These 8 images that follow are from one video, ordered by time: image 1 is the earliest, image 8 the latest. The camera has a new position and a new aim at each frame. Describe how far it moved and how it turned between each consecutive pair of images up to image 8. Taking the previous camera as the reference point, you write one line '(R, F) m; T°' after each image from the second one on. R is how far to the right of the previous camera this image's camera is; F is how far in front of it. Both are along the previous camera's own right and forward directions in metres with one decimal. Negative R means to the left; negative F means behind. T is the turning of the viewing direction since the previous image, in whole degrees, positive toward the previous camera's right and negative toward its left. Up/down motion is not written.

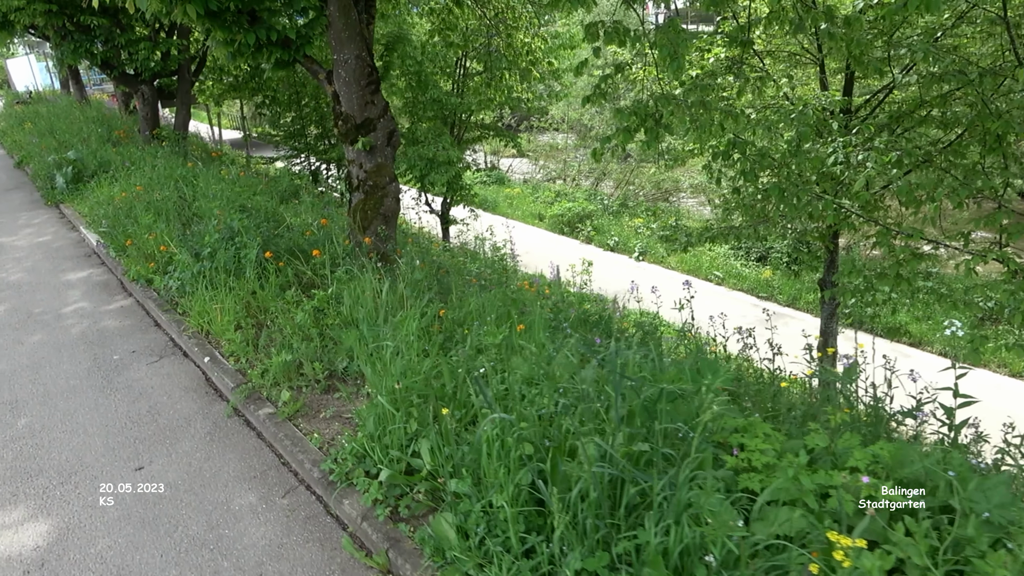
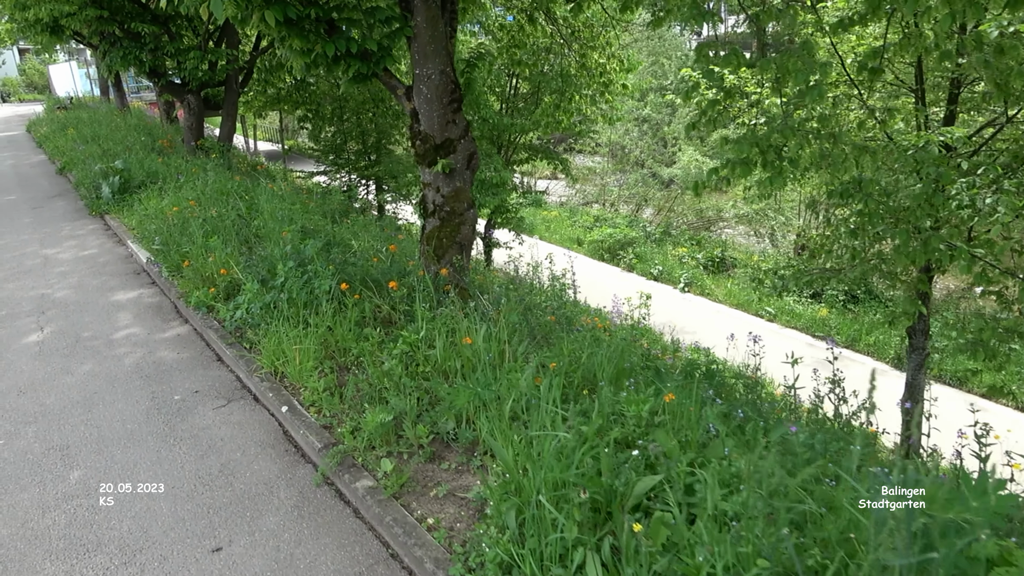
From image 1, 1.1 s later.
(-0.5, +0.5) m; -2°
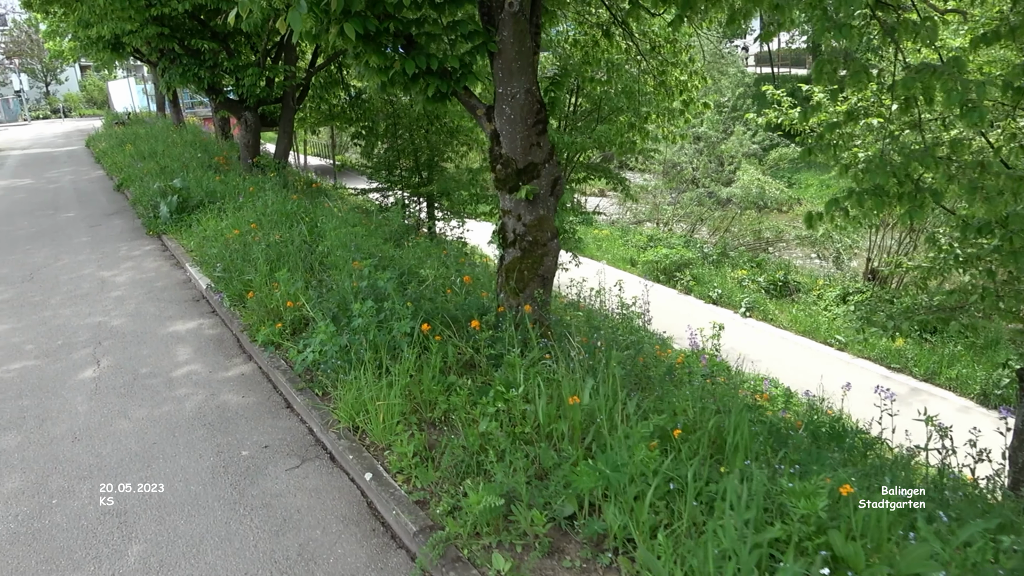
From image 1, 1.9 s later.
(-0.3, +0.4) m; -3°
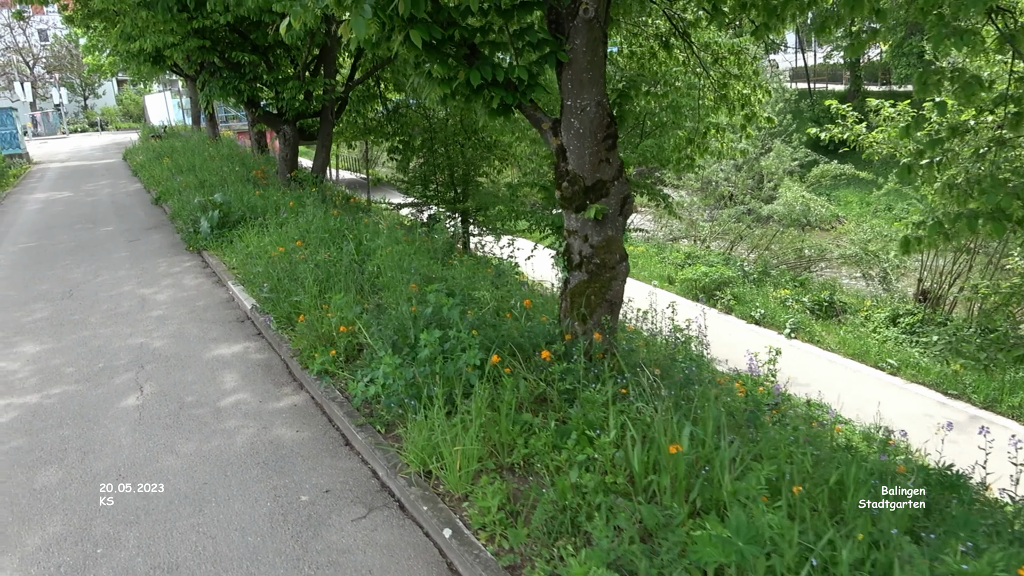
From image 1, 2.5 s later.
(-0.2, +0.3) m; -2°
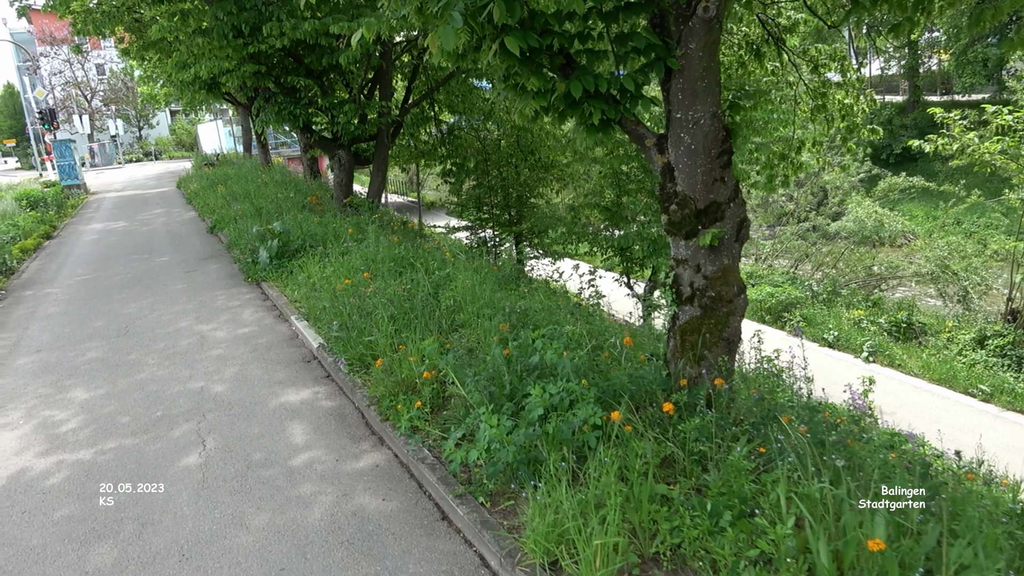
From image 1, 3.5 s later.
(-0.3, +0.5) m; -3°
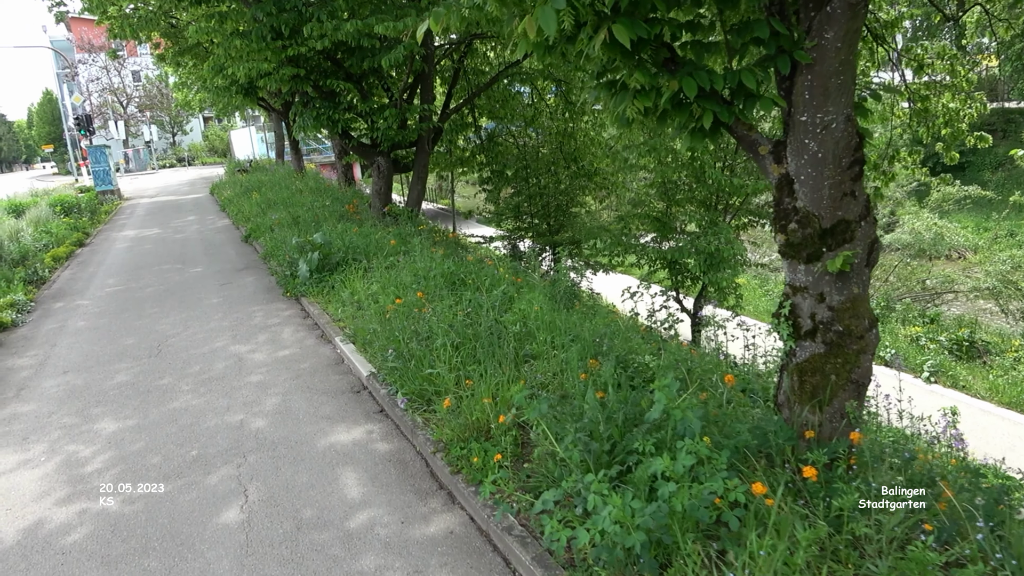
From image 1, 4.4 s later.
(-0.3, +0.5) m; -2°
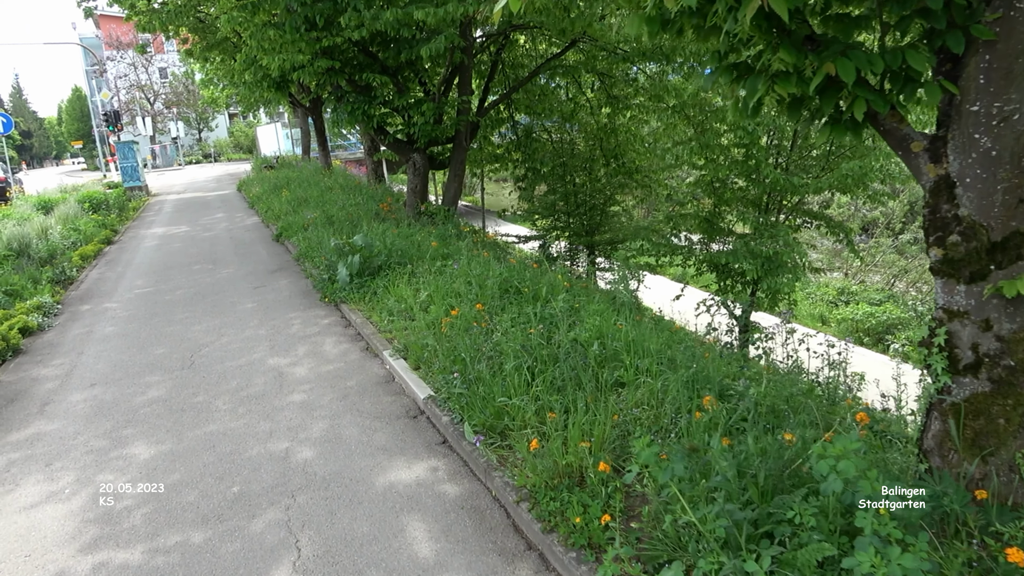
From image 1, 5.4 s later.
(-0.3, +0.5) m; -2°
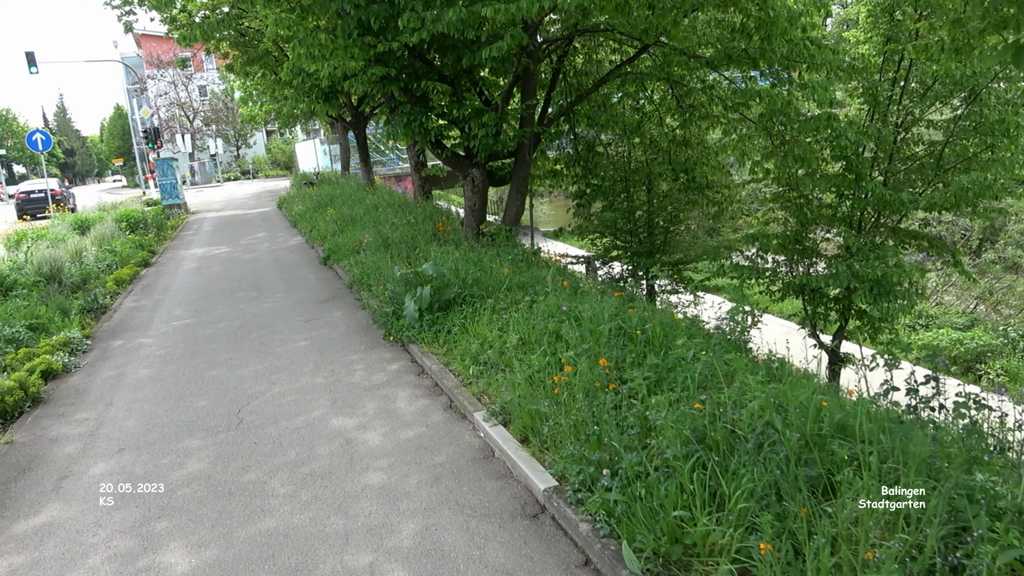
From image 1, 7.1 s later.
(-0.5, +1.0) m; -2°
